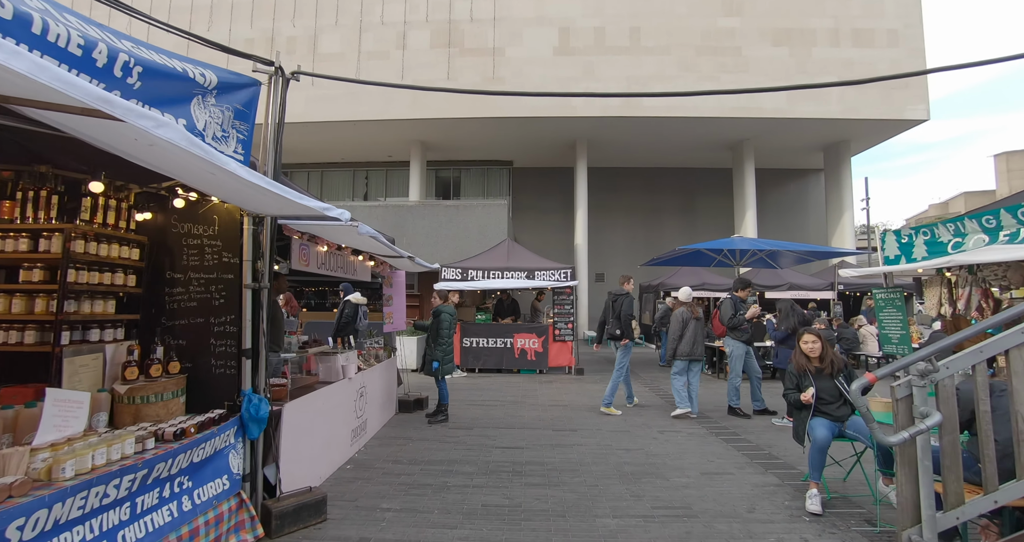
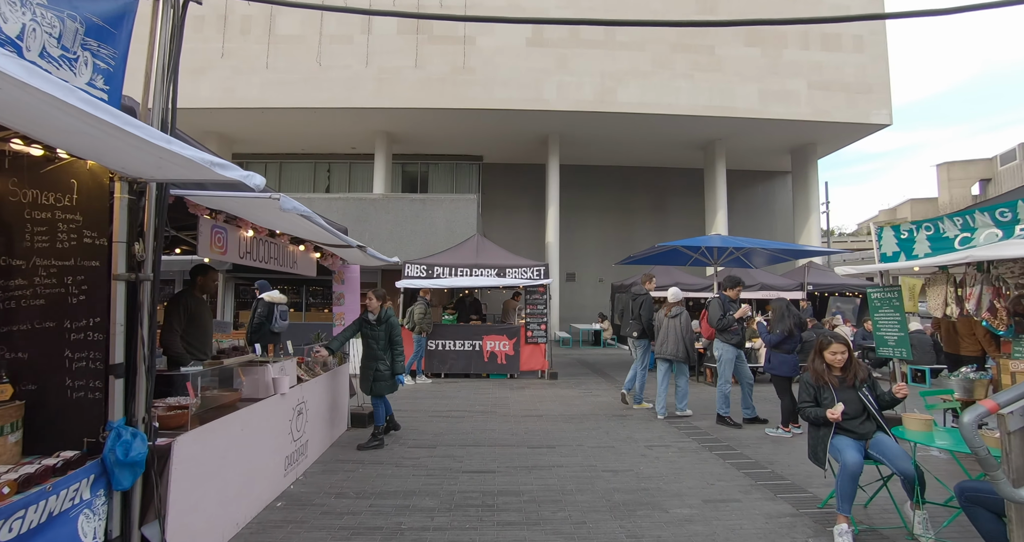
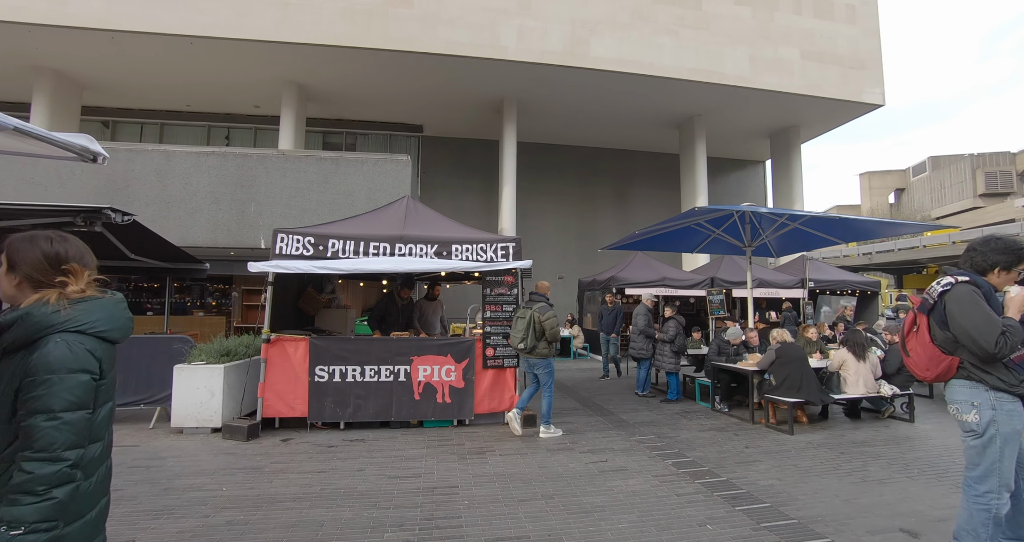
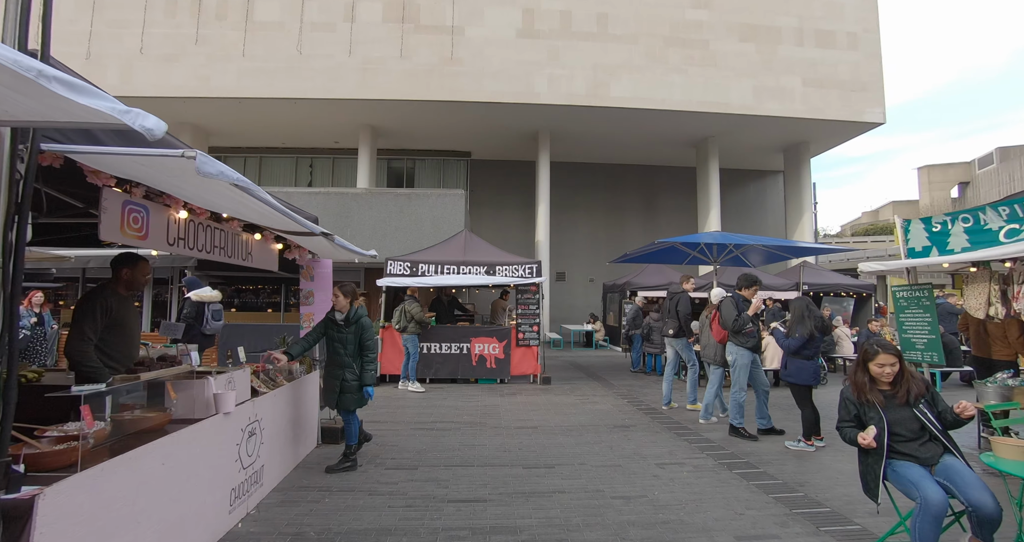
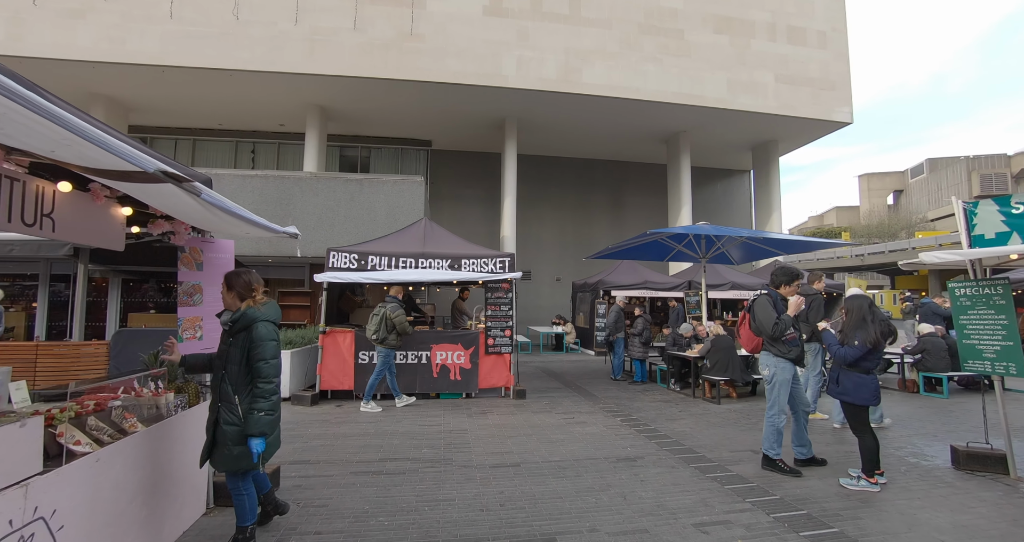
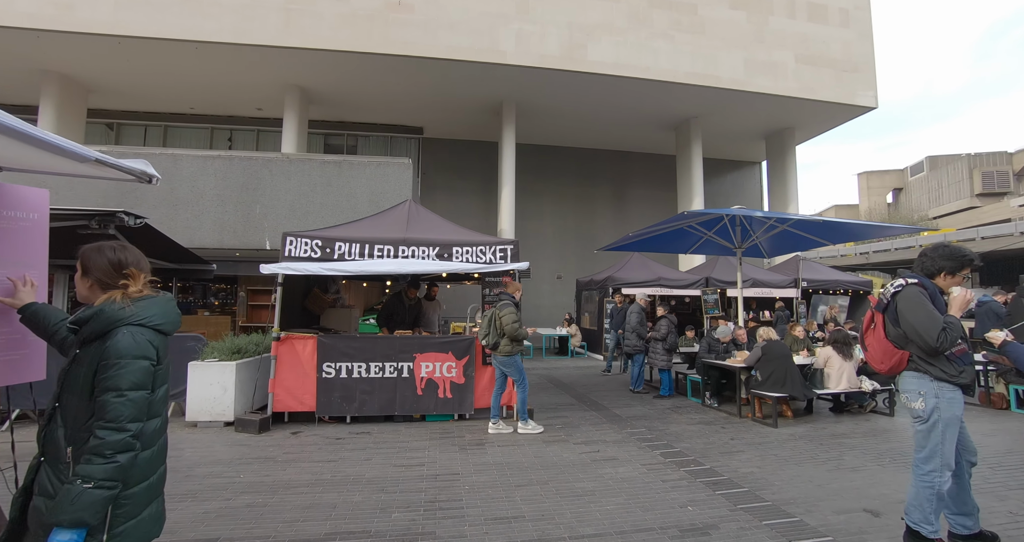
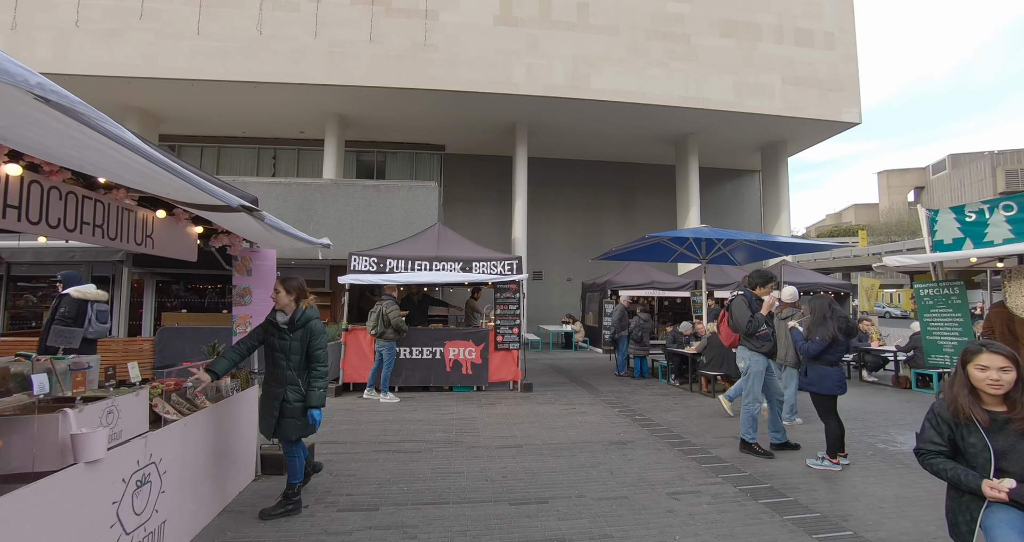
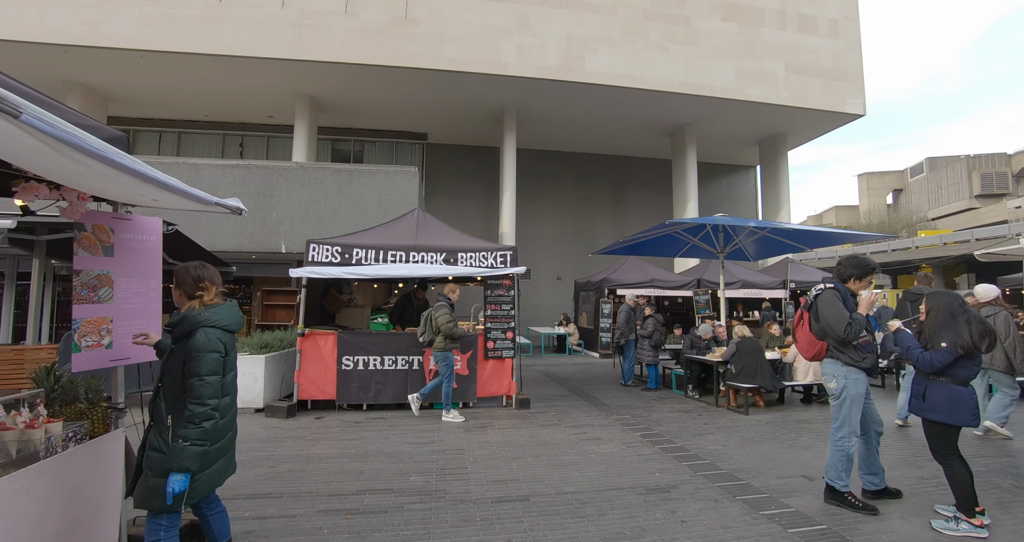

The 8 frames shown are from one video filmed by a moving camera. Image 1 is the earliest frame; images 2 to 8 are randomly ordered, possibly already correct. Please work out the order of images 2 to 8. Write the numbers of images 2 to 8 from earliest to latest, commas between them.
2, 4, 7, 5, 8, 6, 3
